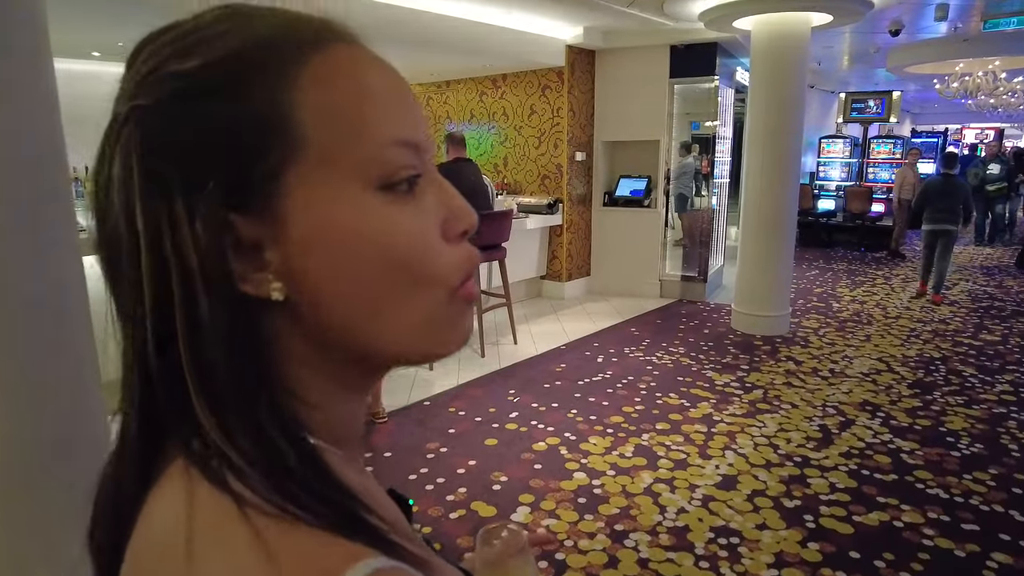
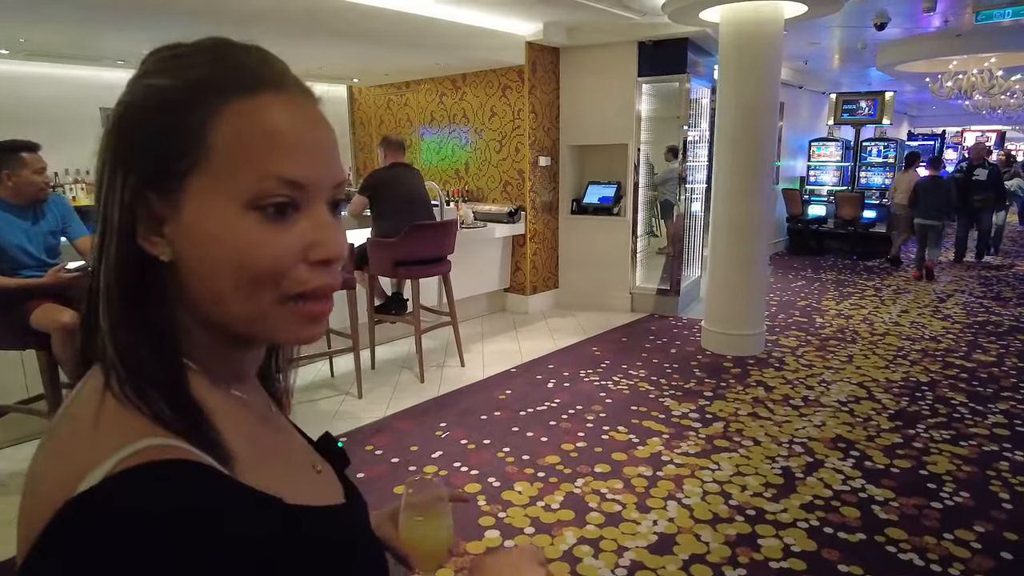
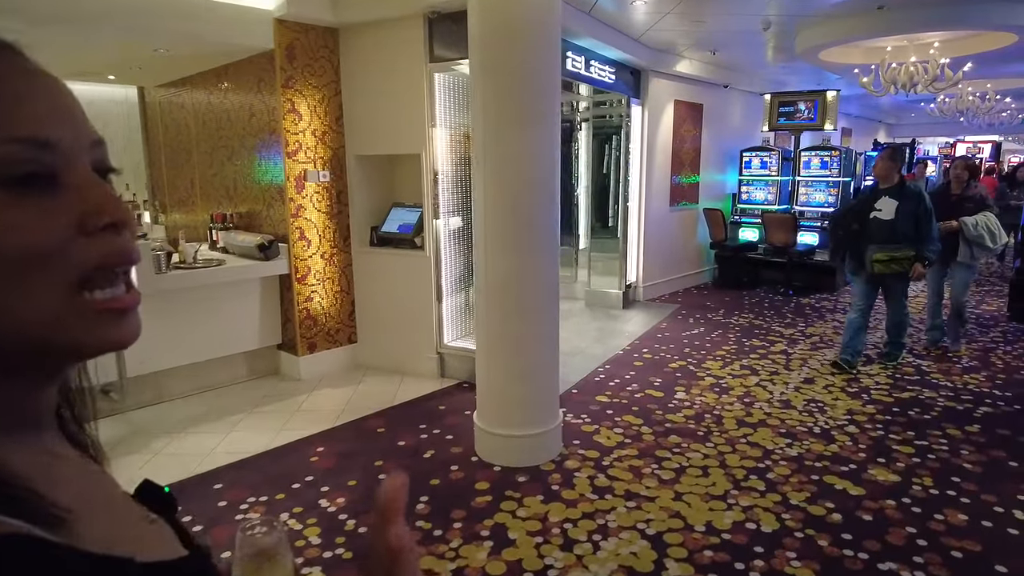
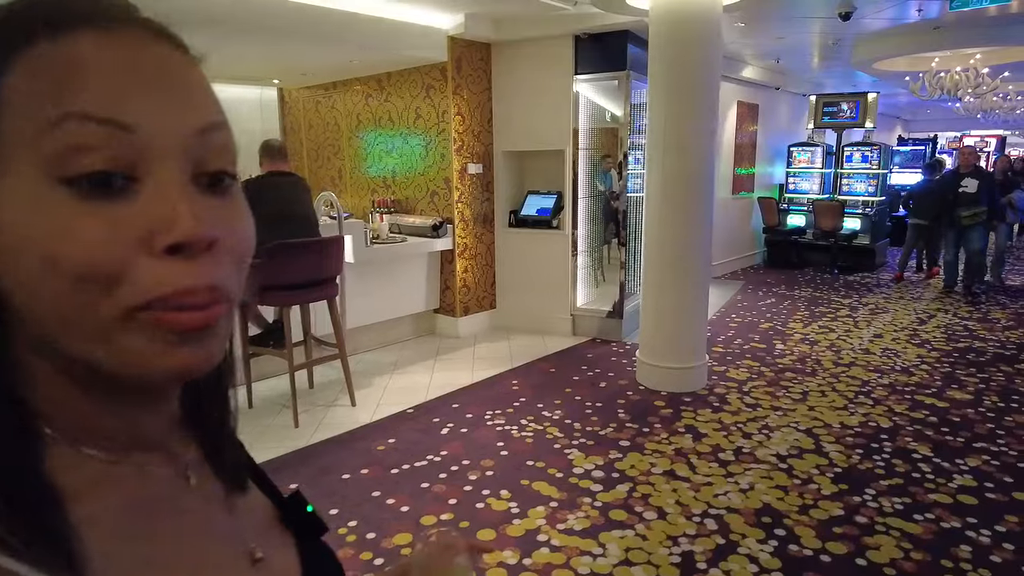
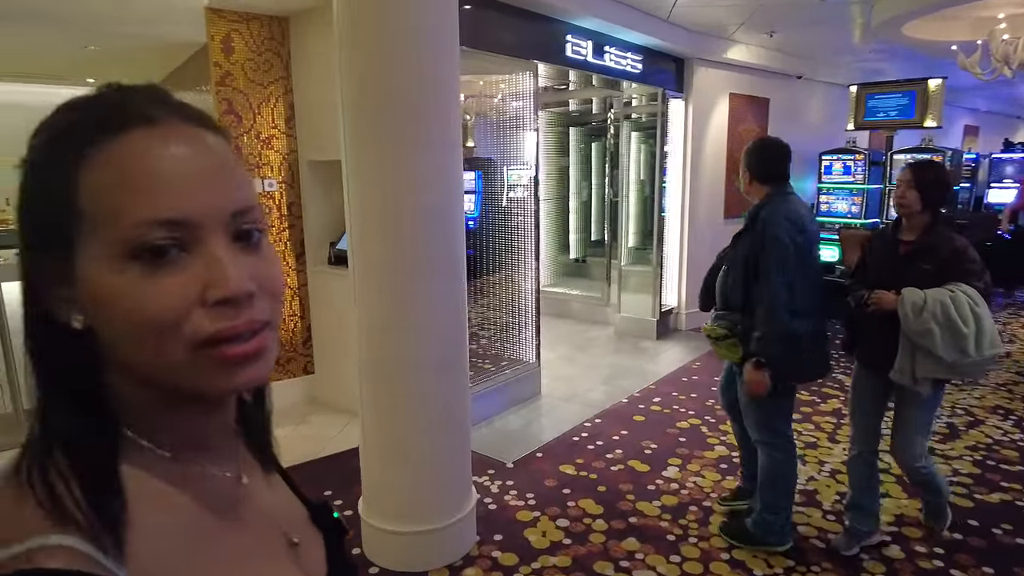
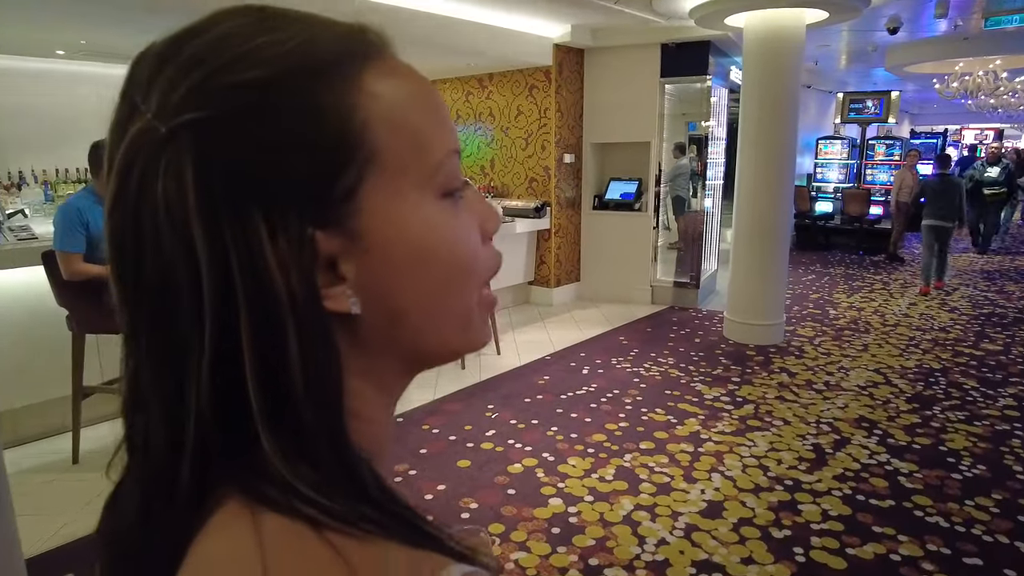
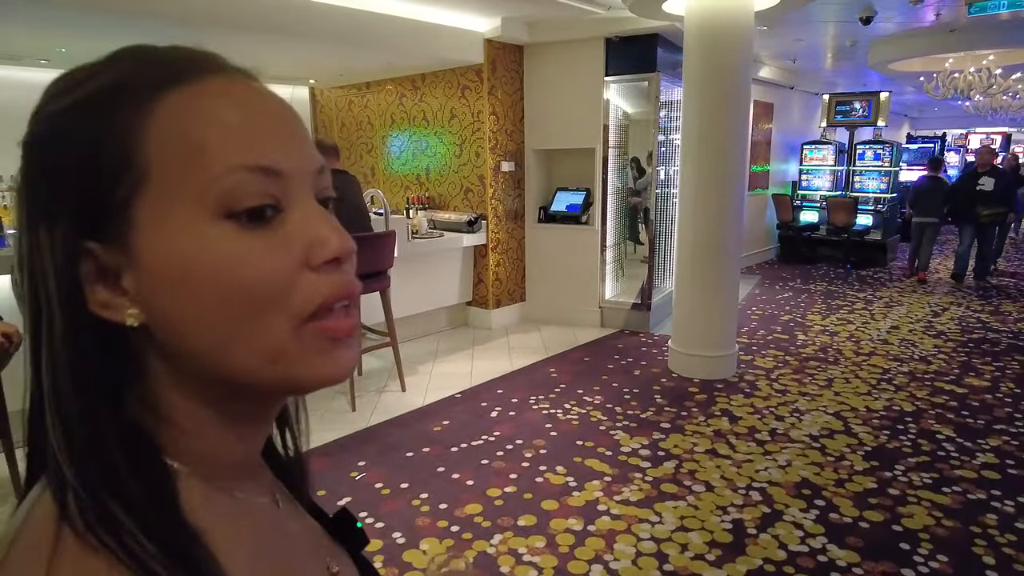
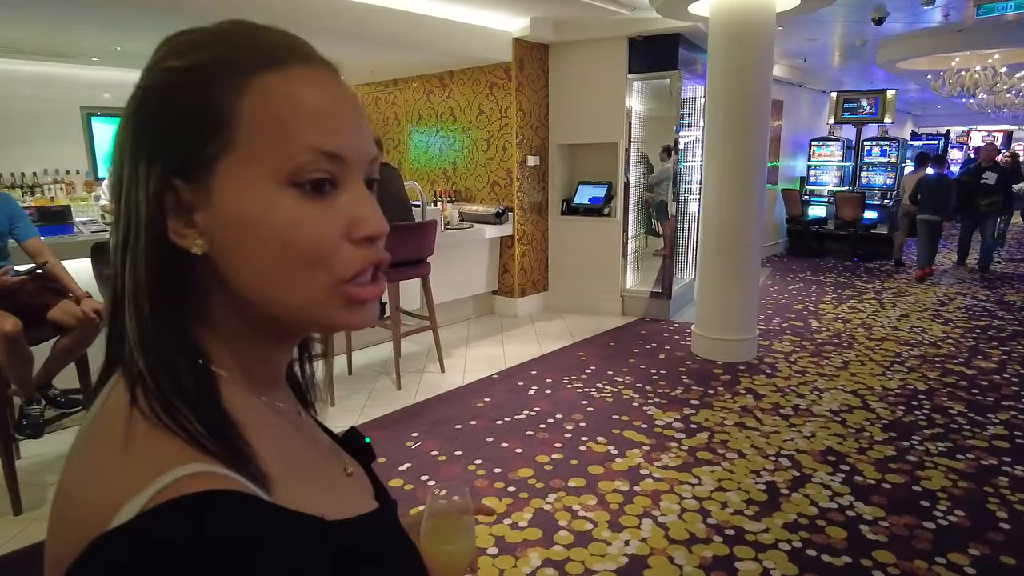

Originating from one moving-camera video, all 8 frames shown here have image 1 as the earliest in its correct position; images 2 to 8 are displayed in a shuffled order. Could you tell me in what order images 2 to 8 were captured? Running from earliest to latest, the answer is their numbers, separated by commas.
6, 2, 8, 7, 4, 3, 5
